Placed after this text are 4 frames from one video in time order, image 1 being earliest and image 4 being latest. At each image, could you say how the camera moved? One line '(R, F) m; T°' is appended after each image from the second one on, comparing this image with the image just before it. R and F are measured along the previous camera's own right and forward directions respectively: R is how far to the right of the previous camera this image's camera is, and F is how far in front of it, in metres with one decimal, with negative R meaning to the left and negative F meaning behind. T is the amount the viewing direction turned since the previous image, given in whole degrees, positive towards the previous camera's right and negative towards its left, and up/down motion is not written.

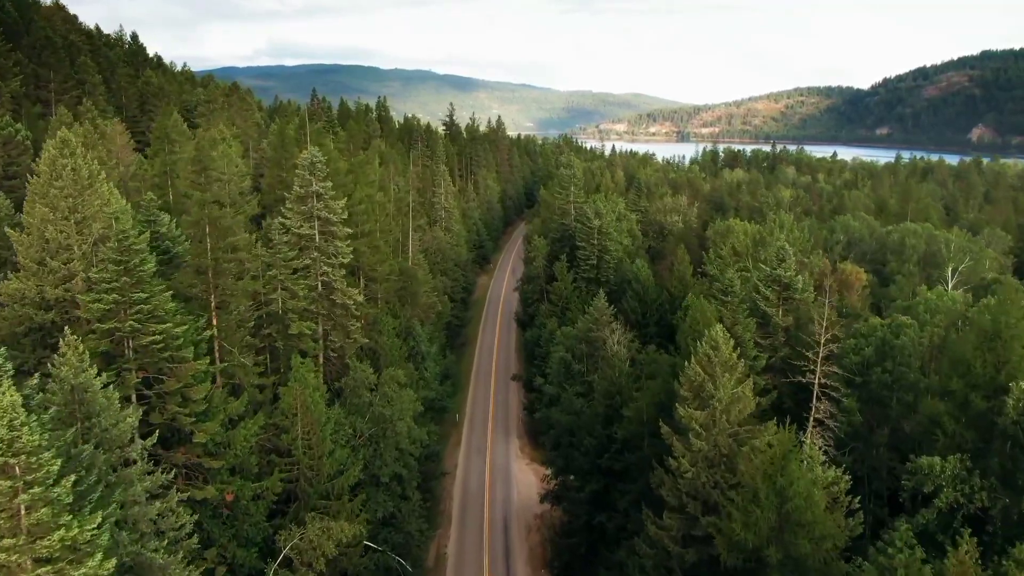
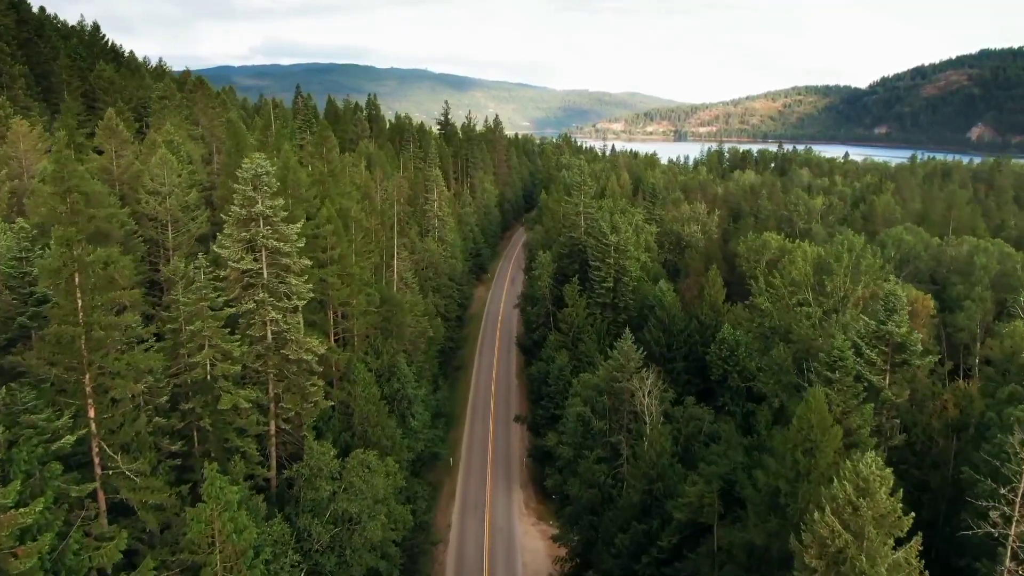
(-0.6, +9.8) m; 0°
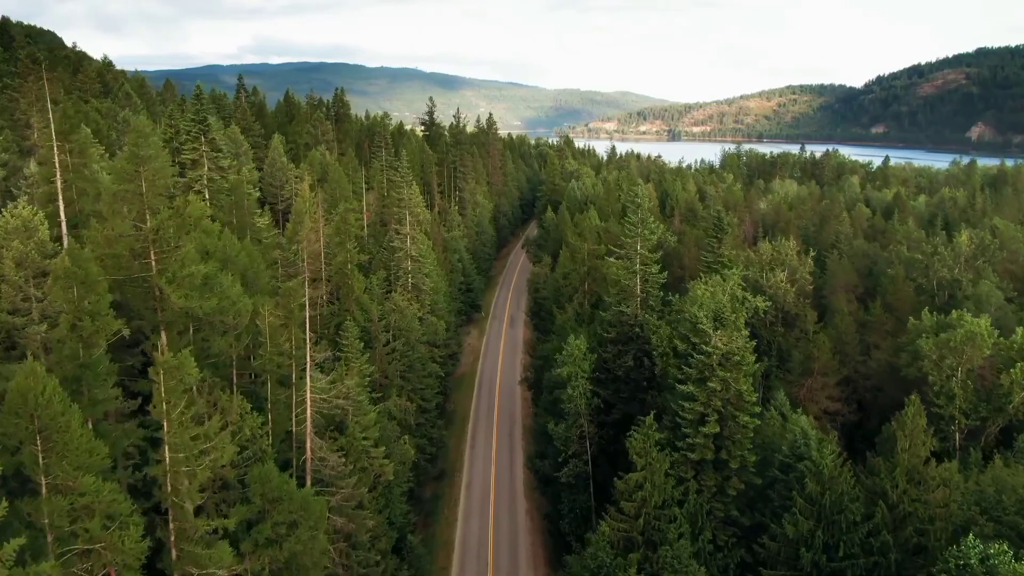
(-1.4, +26.9) m; +1°
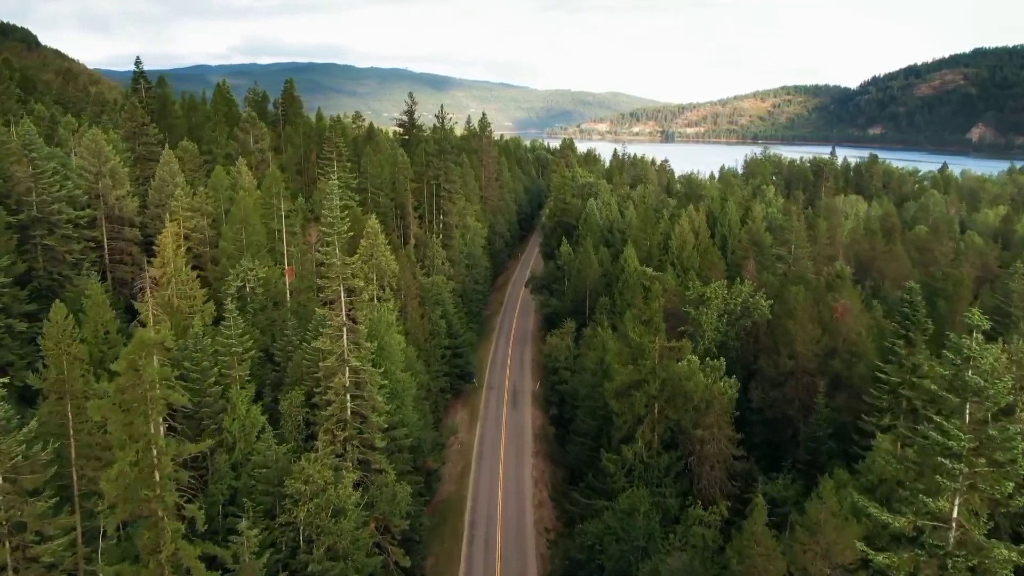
(-1.5, +28.5) m; +1°
